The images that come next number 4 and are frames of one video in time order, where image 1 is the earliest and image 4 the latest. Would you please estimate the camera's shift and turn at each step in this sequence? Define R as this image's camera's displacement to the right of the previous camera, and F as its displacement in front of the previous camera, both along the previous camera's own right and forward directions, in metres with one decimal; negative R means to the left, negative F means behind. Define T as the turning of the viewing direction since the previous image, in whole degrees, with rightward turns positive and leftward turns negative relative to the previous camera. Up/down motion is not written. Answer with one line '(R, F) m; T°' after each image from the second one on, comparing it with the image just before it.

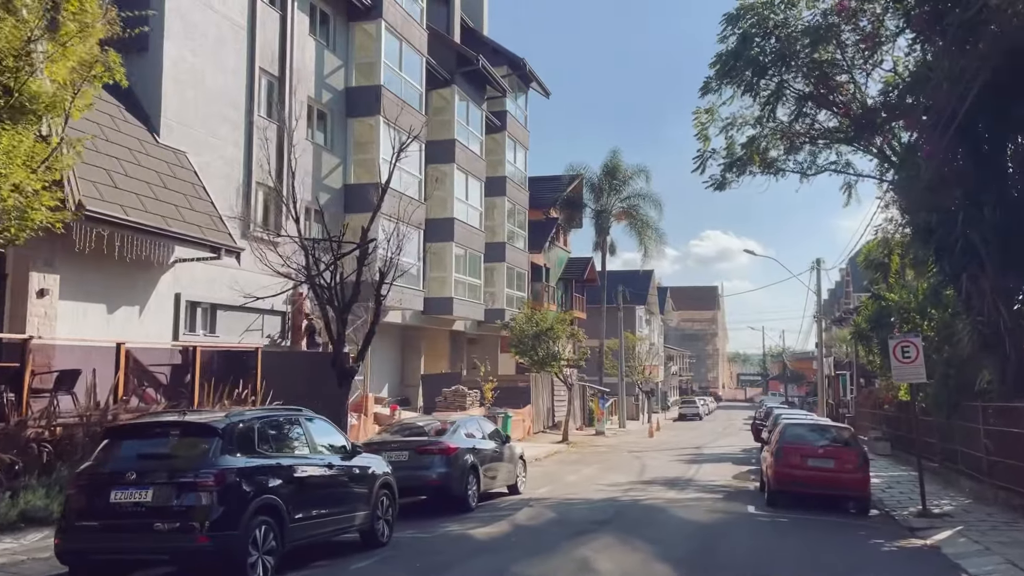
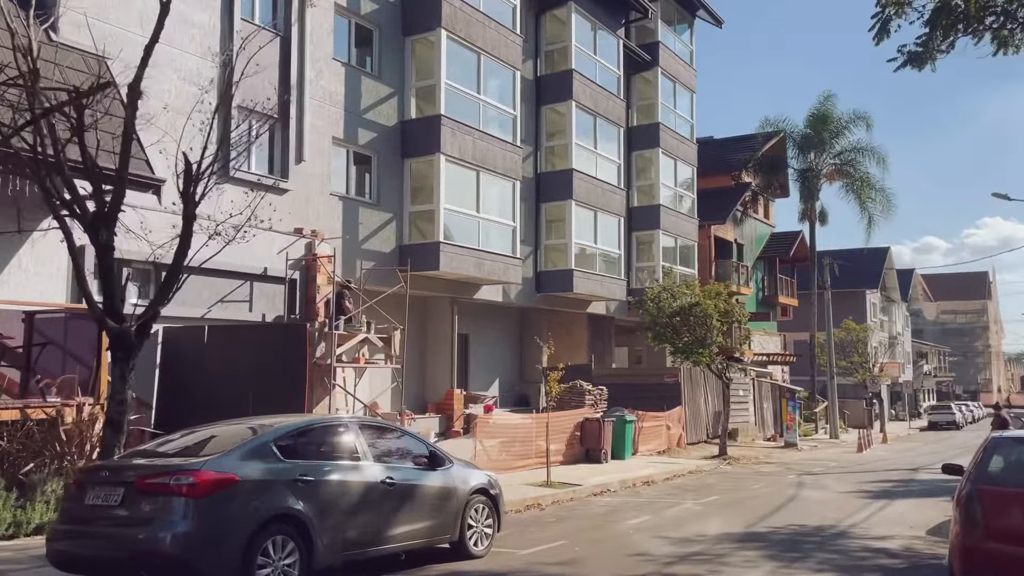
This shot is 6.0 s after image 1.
(+2.8, +6.7) m; -16°
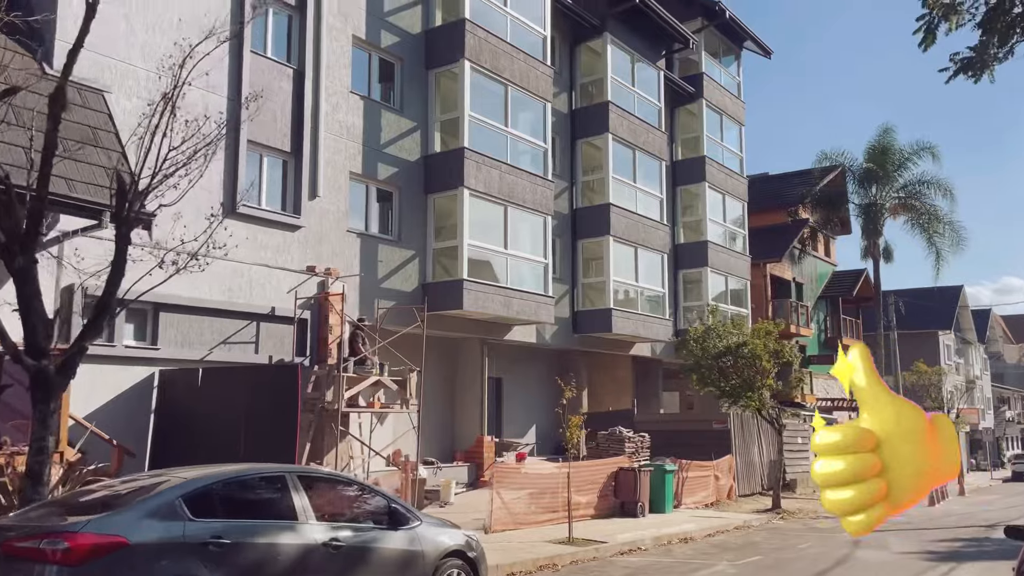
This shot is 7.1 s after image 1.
(+0.7, +1.1) m; -4°
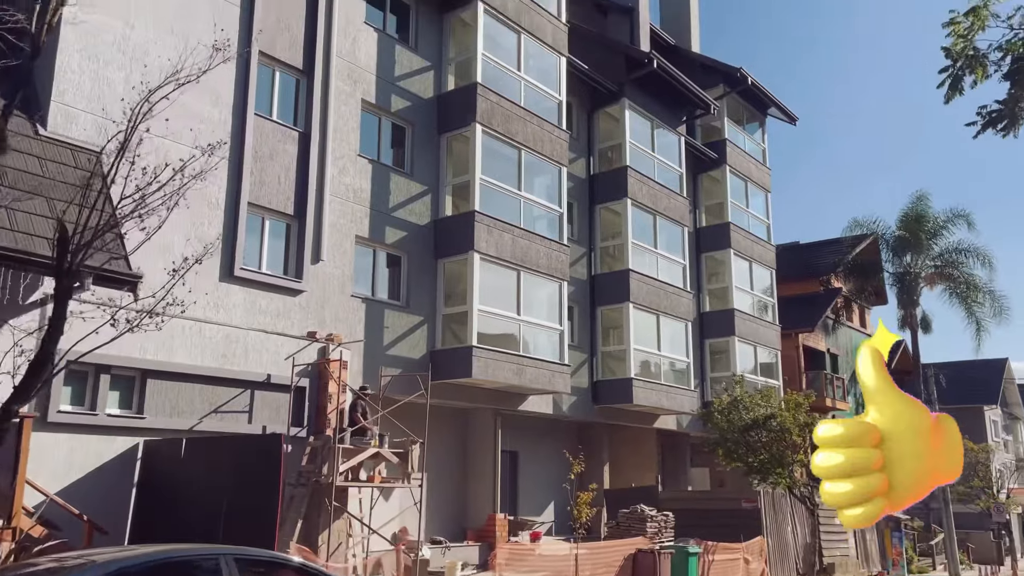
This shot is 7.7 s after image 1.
(+0.4, +0.7) m; -2°
